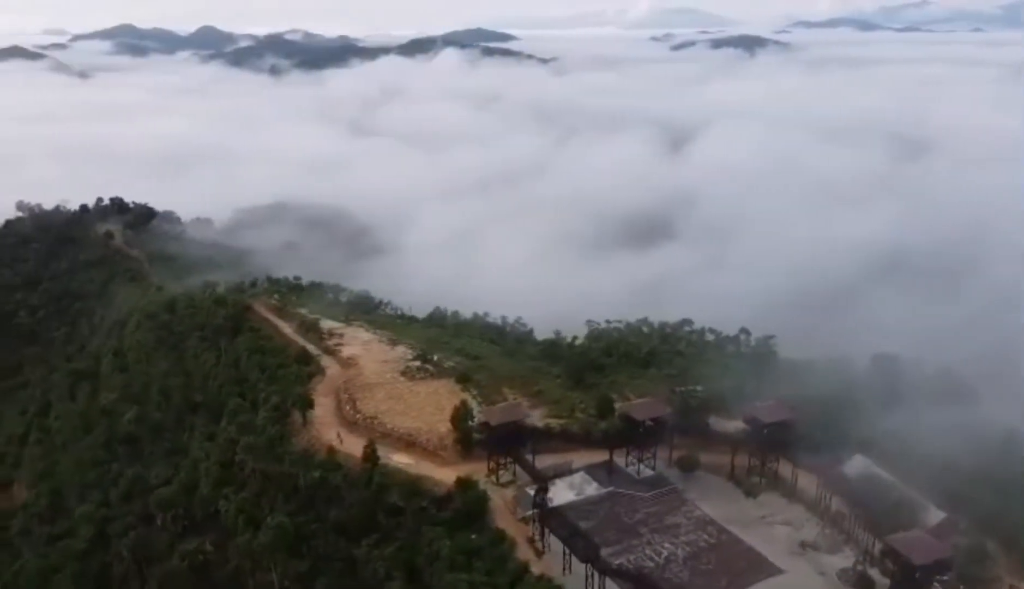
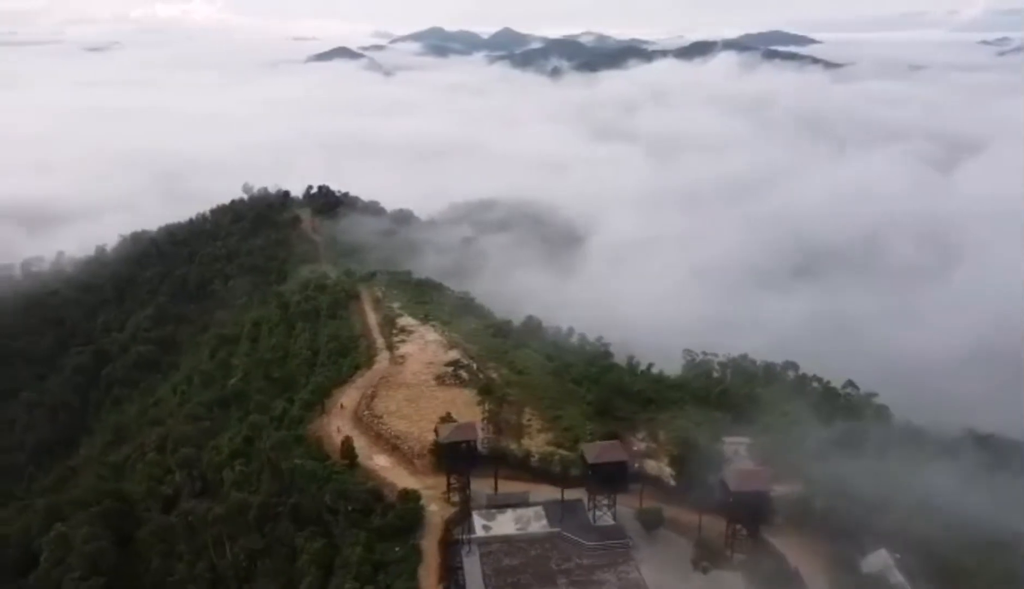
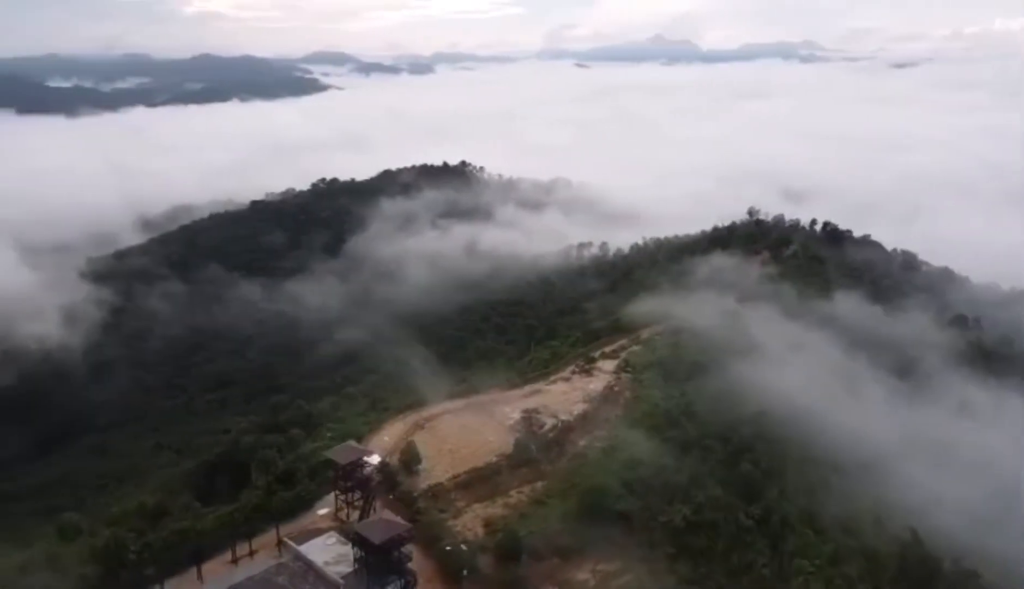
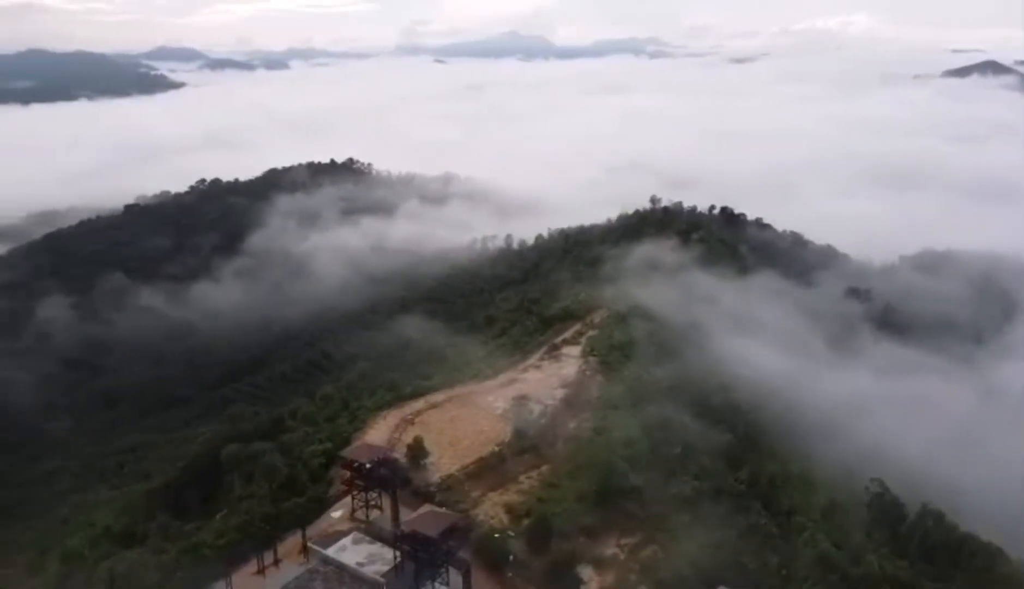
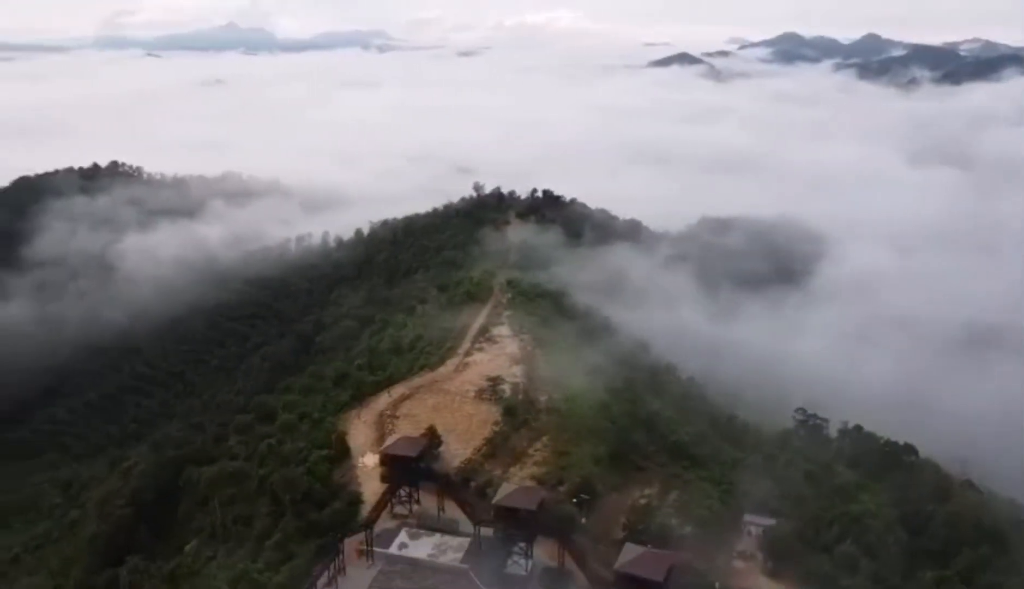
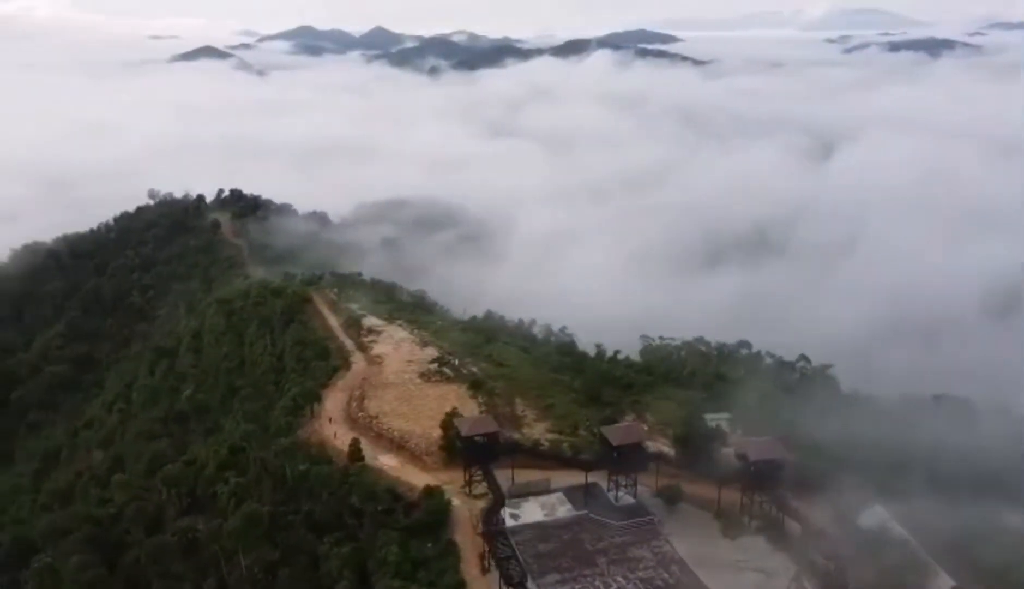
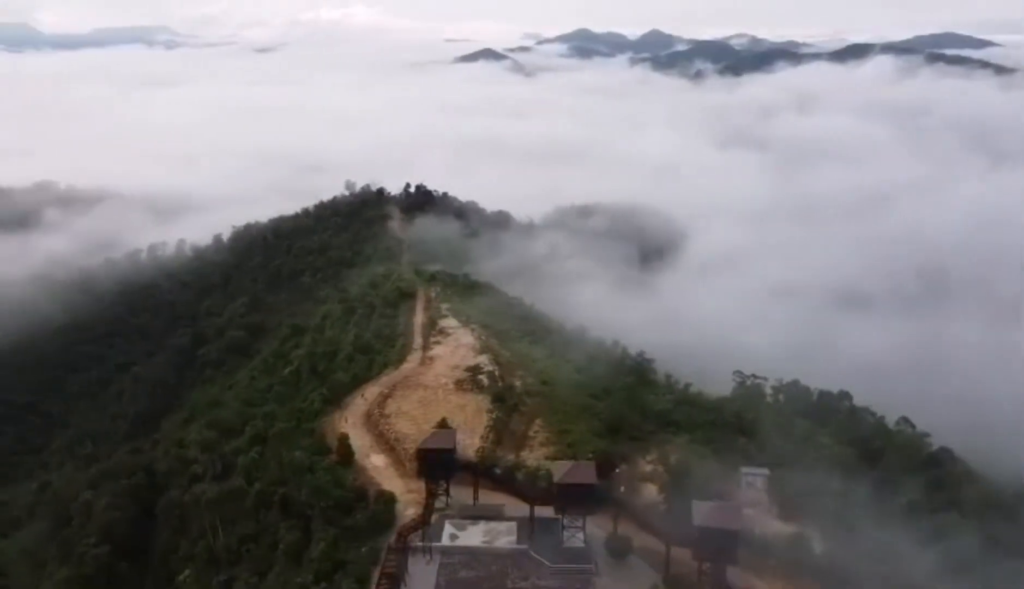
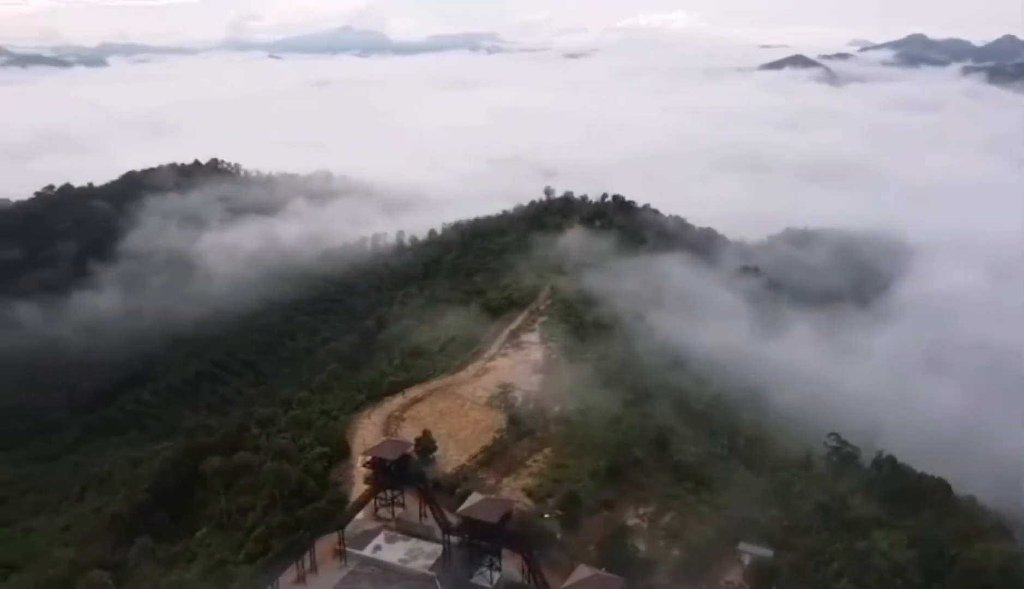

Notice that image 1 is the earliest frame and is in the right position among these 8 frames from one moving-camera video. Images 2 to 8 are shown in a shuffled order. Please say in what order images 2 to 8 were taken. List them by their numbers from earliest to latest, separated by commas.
6, 2, 7, 5, 8, 4, 3
